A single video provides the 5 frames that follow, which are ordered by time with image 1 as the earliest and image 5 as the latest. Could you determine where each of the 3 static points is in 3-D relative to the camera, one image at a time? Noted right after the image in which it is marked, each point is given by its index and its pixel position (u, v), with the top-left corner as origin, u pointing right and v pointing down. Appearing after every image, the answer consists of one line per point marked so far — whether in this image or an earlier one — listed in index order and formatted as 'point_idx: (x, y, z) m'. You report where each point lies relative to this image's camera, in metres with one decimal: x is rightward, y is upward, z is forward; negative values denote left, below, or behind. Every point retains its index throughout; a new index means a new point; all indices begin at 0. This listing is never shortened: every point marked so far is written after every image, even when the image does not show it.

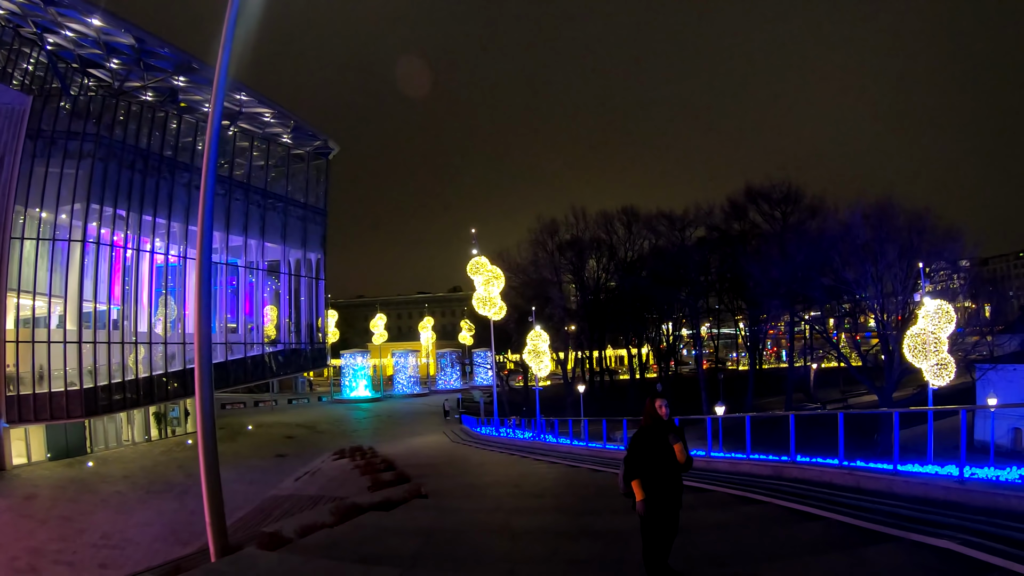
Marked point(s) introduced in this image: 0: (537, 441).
0: (+0.7, -4.2, +17.0) m
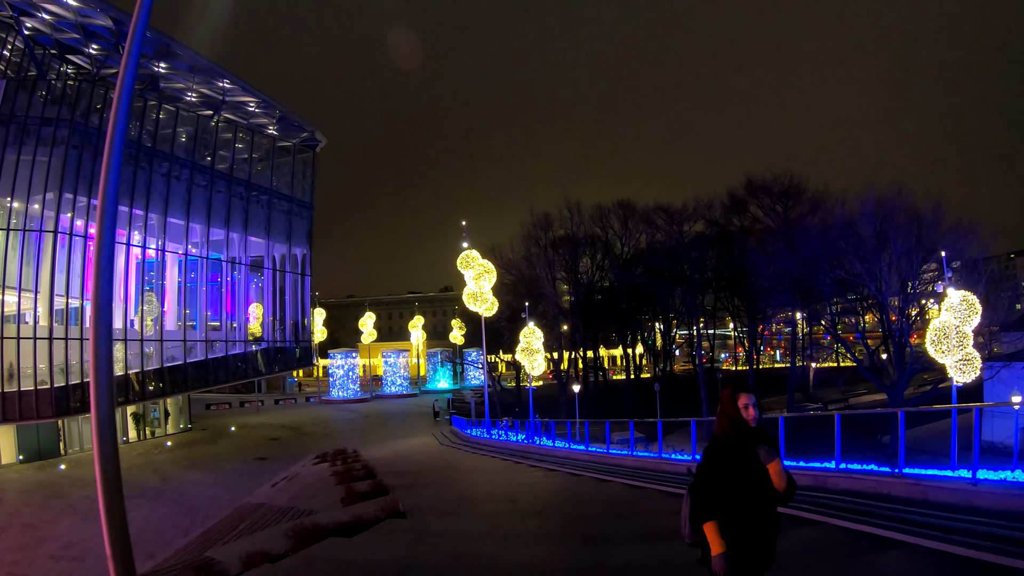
0: (+0.5, -4.0, +16.1) m
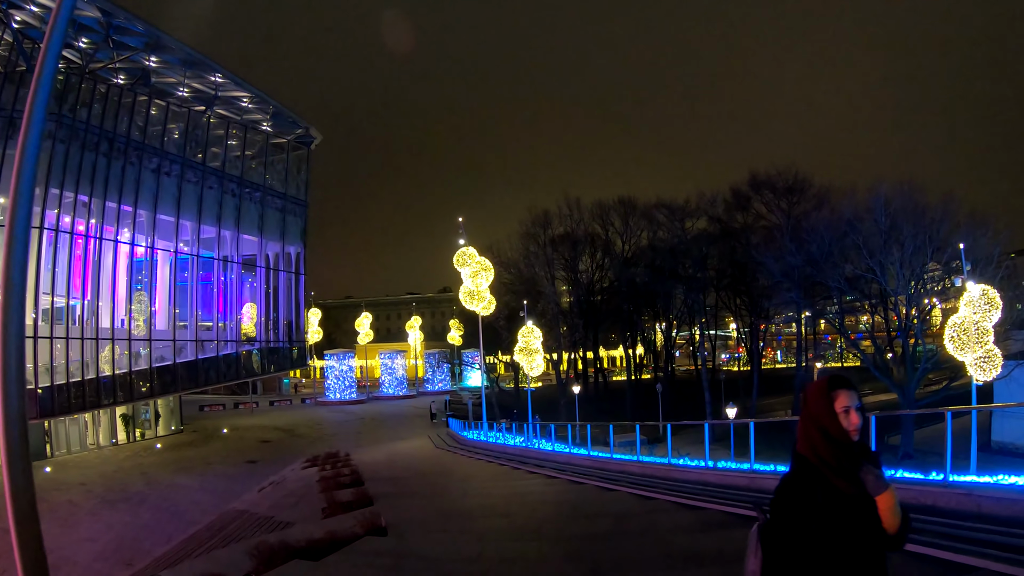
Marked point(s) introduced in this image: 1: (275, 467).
0: (+0.5, -3.9, +15.4) m
1: (-7.4, -5.6, +19.4) m
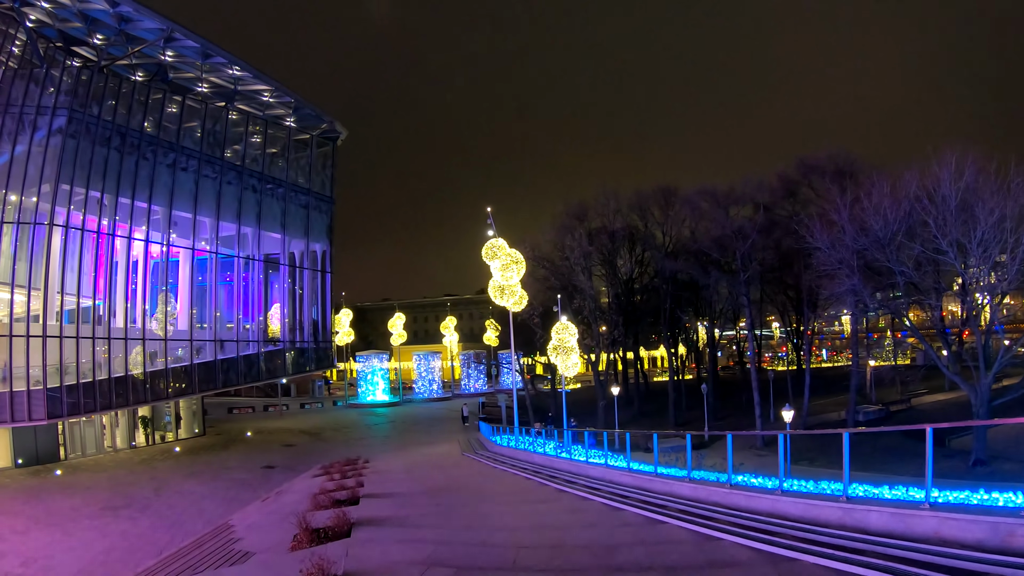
0: (+1.2, -3.7, +13.8) m
1: (-6.5, -5.4, +18.3) m
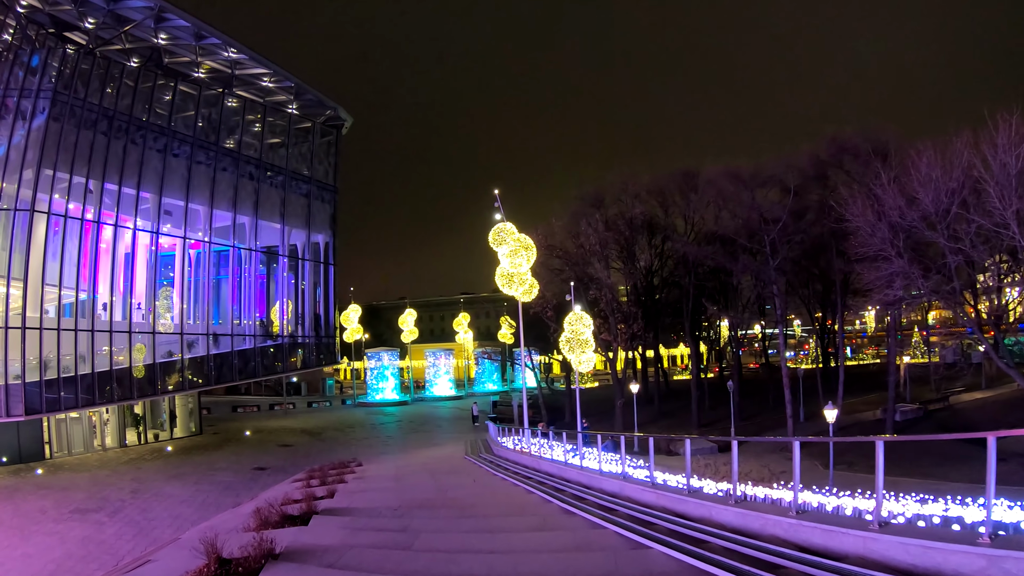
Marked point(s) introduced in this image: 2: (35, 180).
0: (+1.3, -3.3, +12.2) m
1: (-6.2, -5.1, +16.8) m
2: (-14.6, +3.3, +19.1) m
